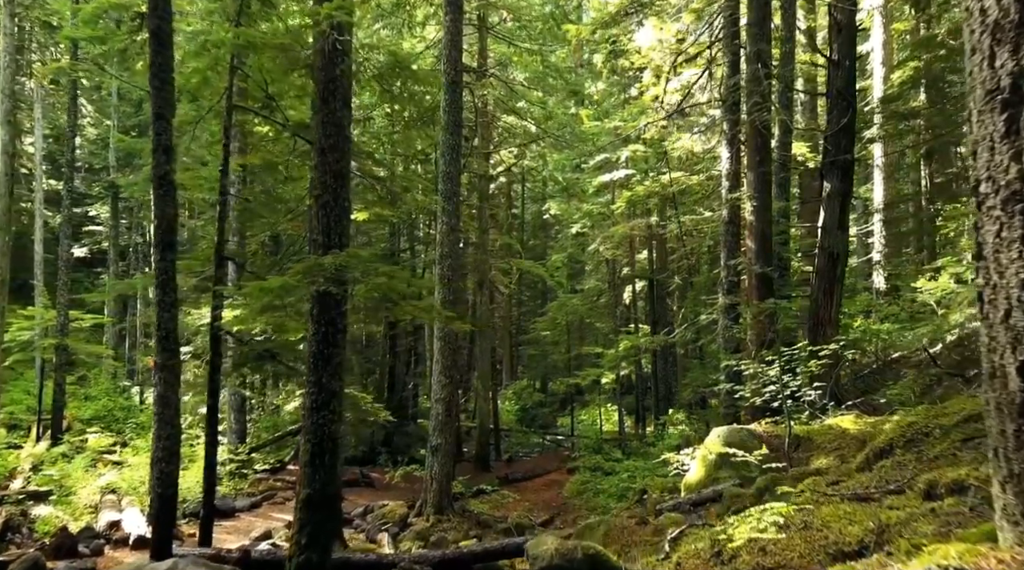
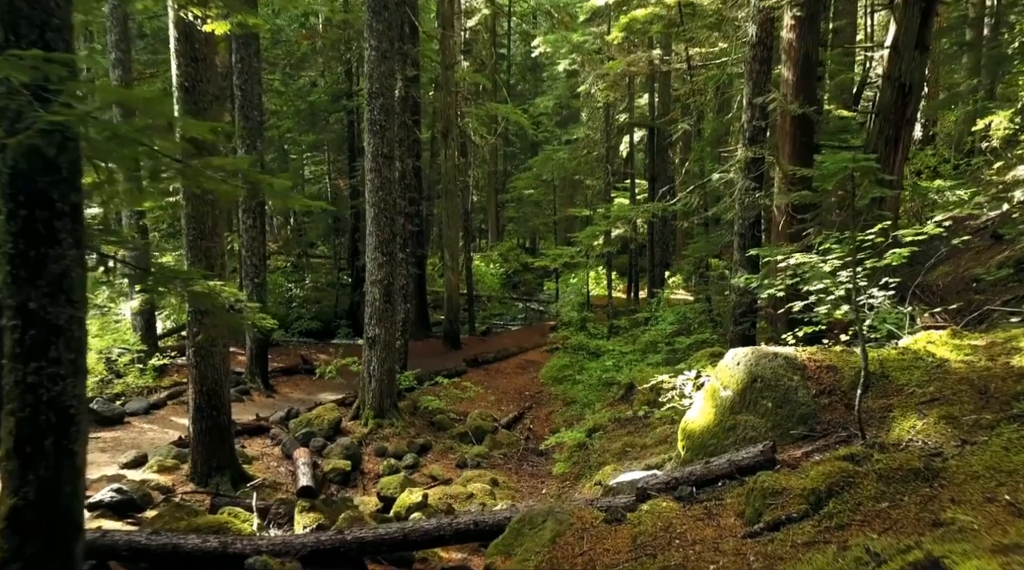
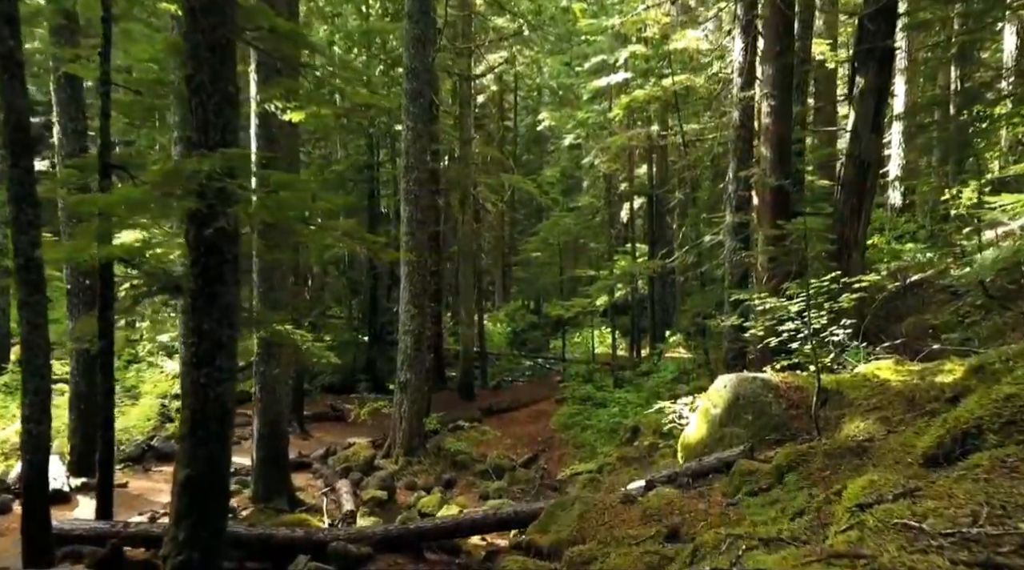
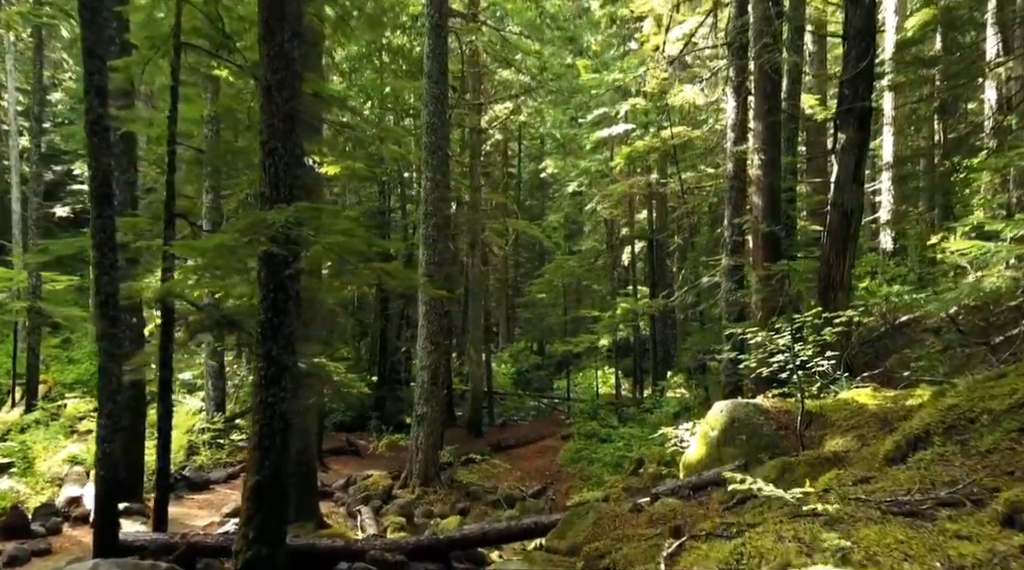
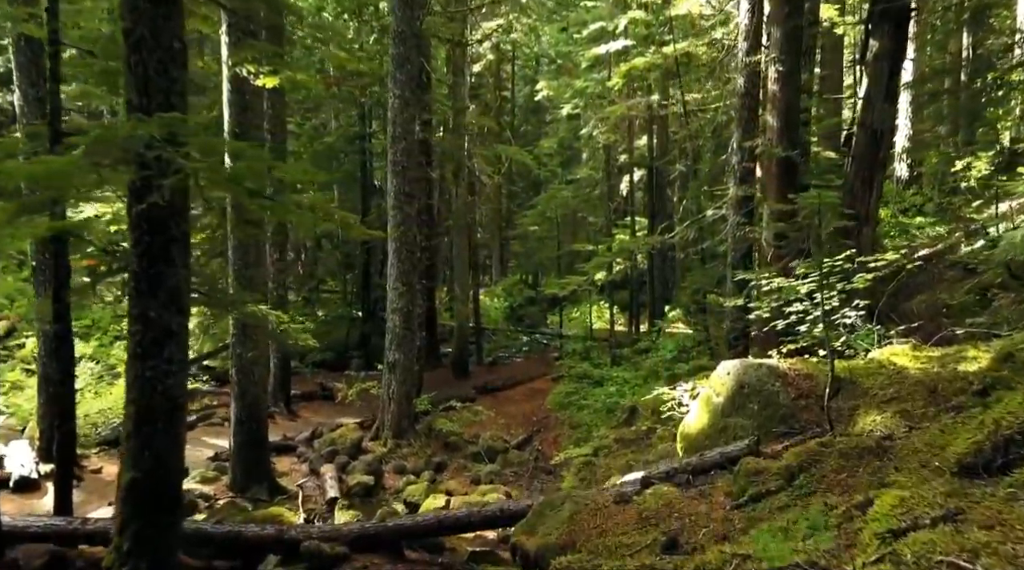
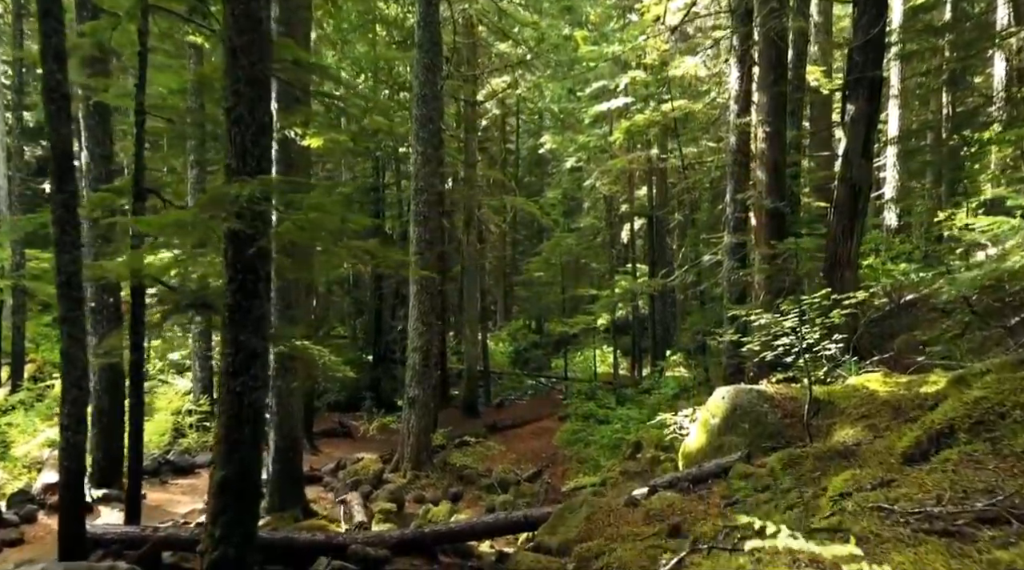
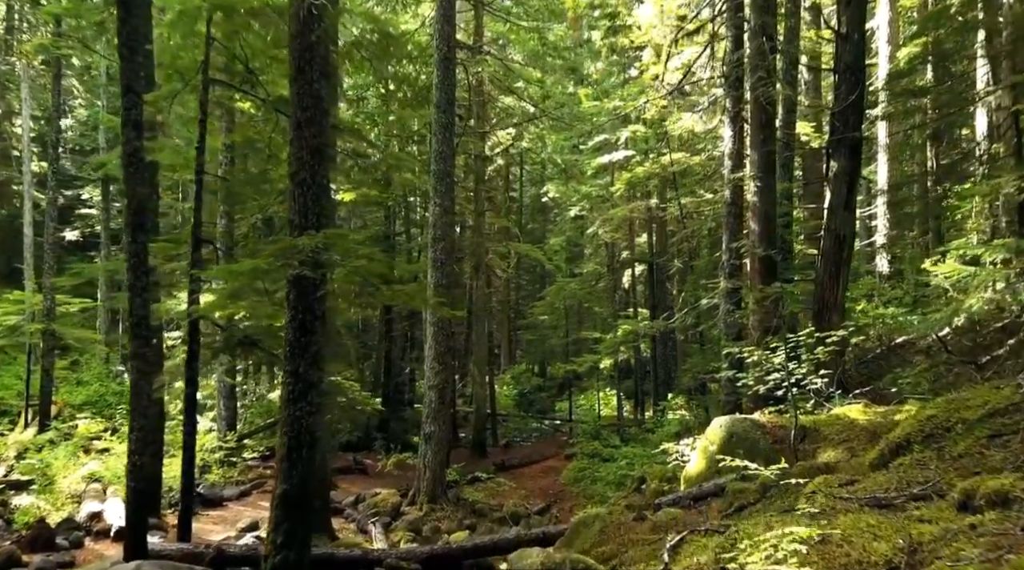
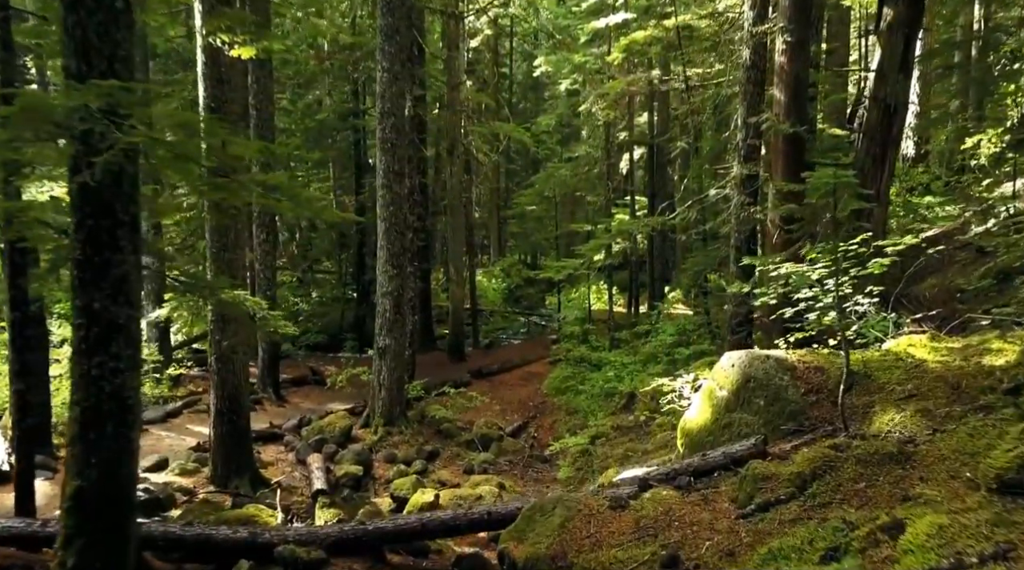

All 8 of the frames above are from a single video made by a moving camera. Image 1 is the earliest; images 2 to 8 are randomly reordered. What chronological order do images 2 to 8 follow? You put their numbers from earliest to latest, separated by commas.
7, 4, 6, 3, 5, 8, 2
